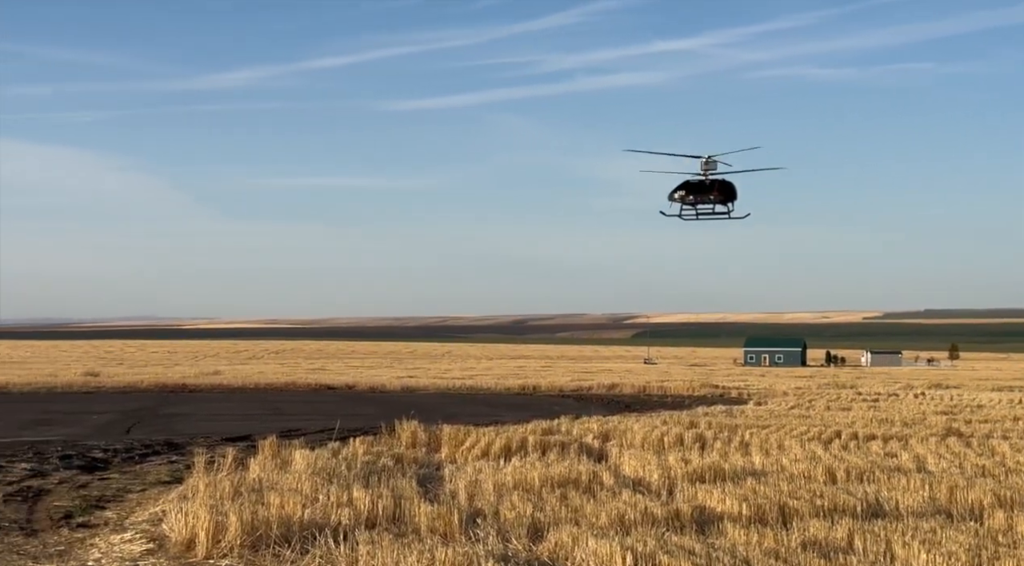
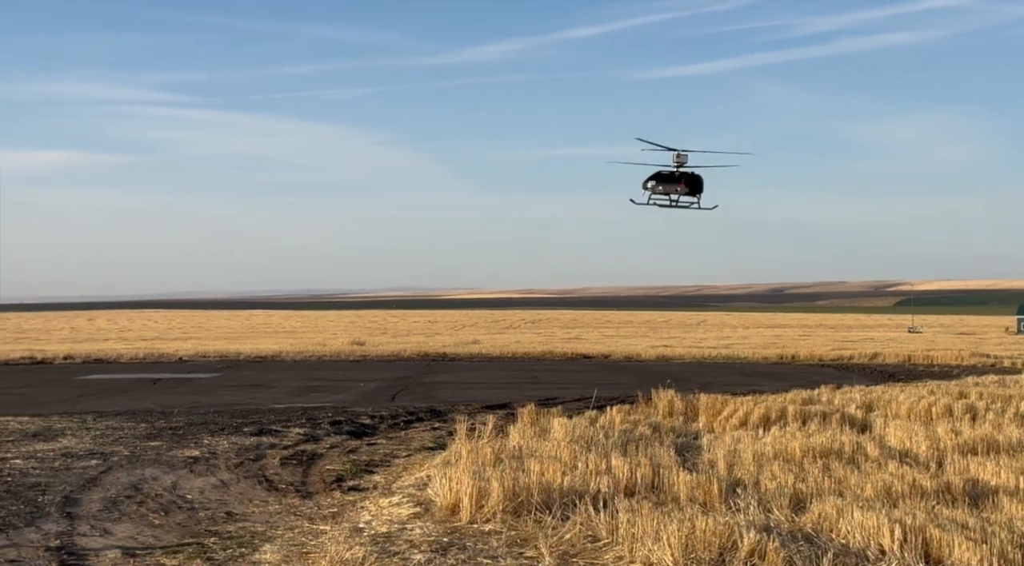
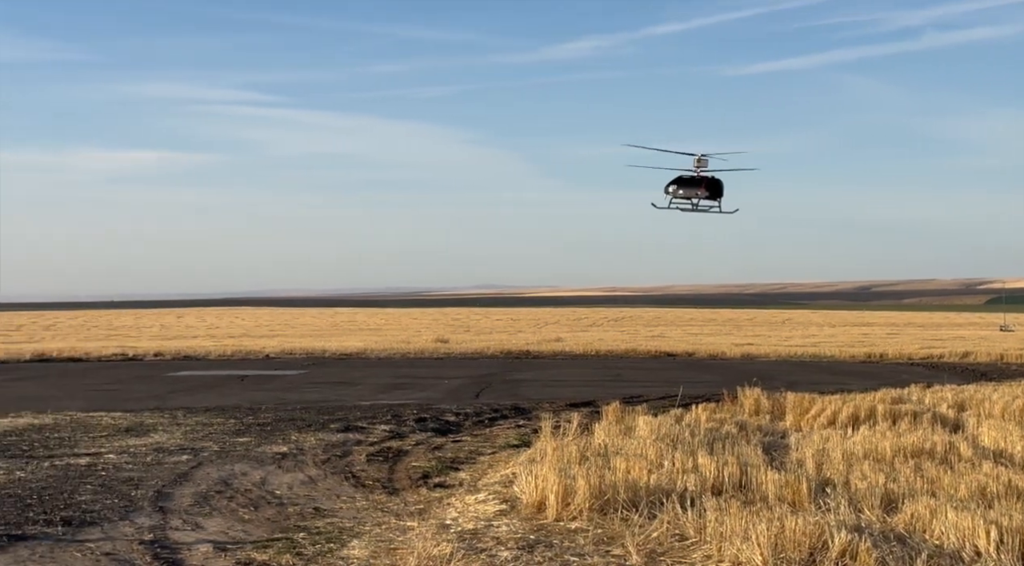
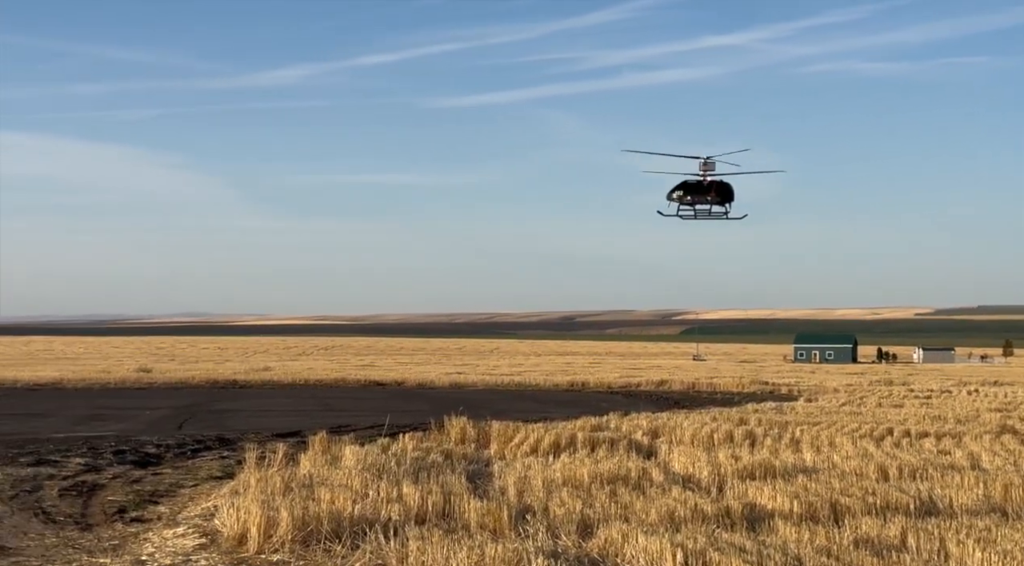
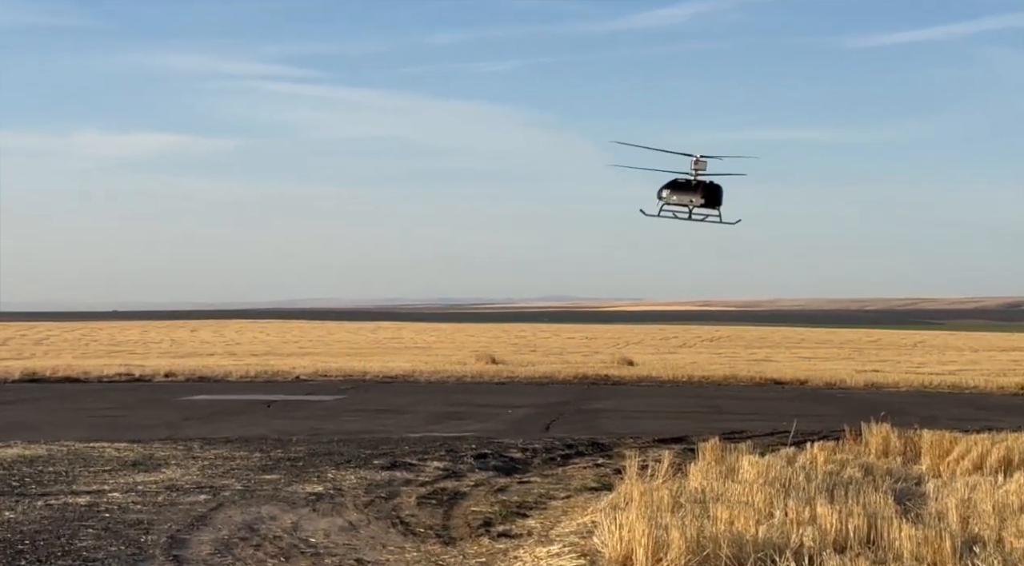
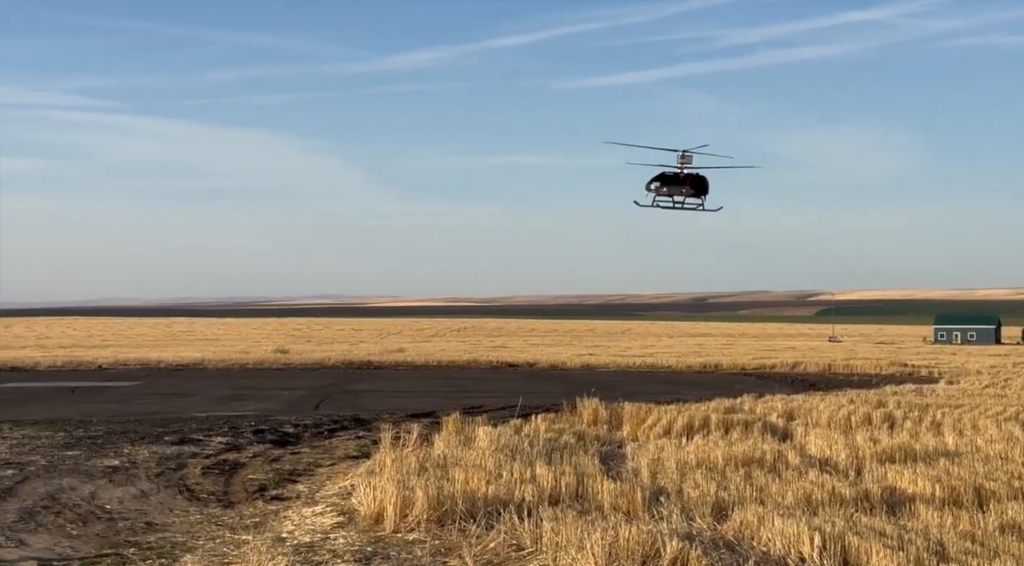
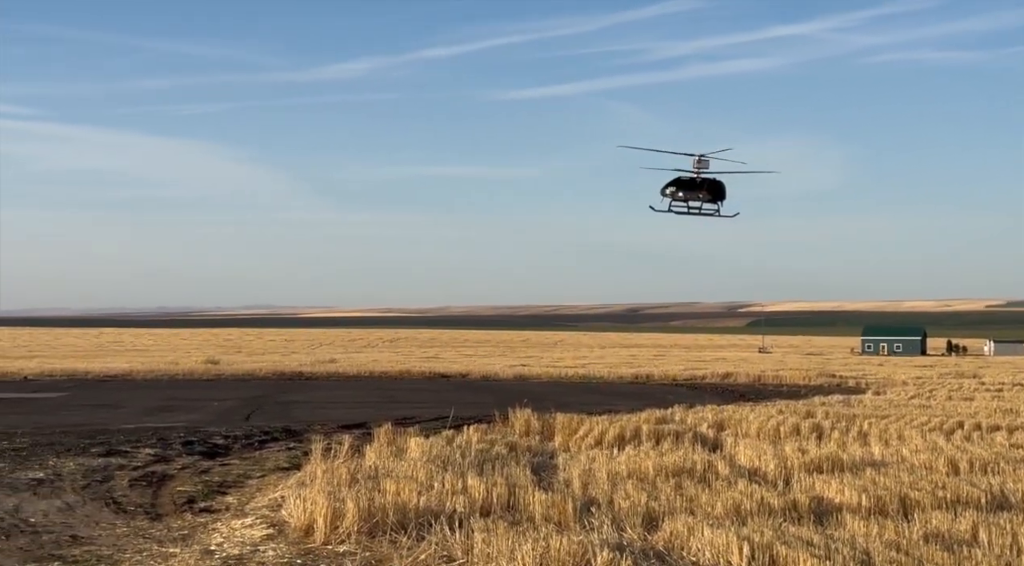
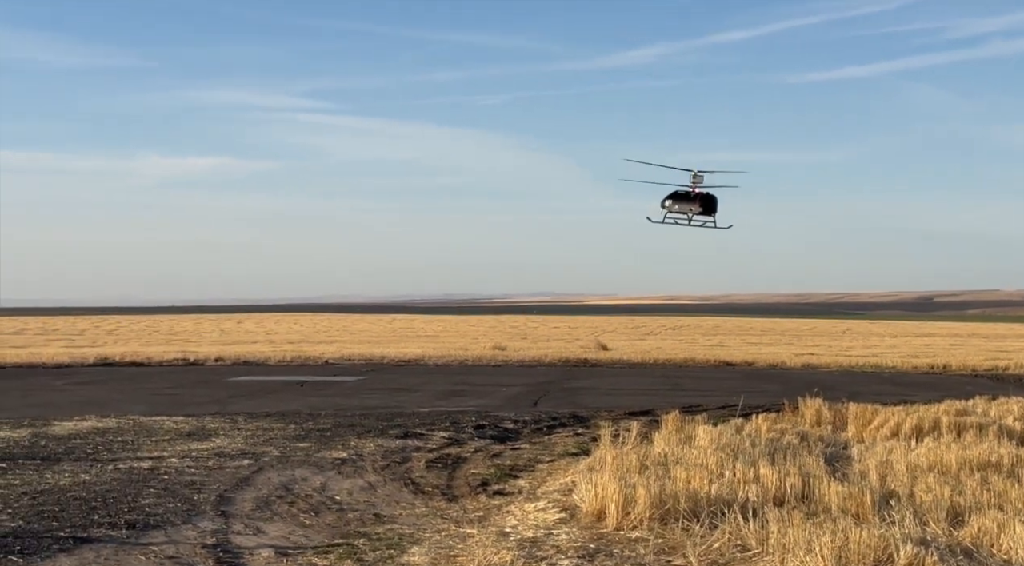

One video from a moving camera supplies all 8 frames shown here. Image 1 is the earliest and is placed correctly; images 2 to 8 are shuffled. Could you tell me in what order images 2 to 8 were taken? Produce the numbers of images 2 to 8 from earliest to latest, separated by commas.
4, 7, 6, 2, 3, 8, 5
